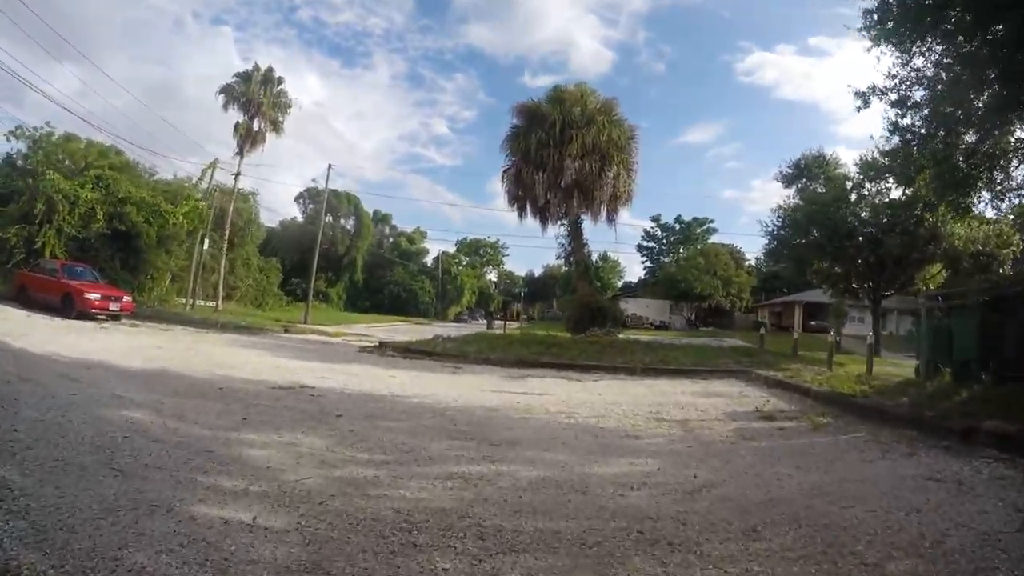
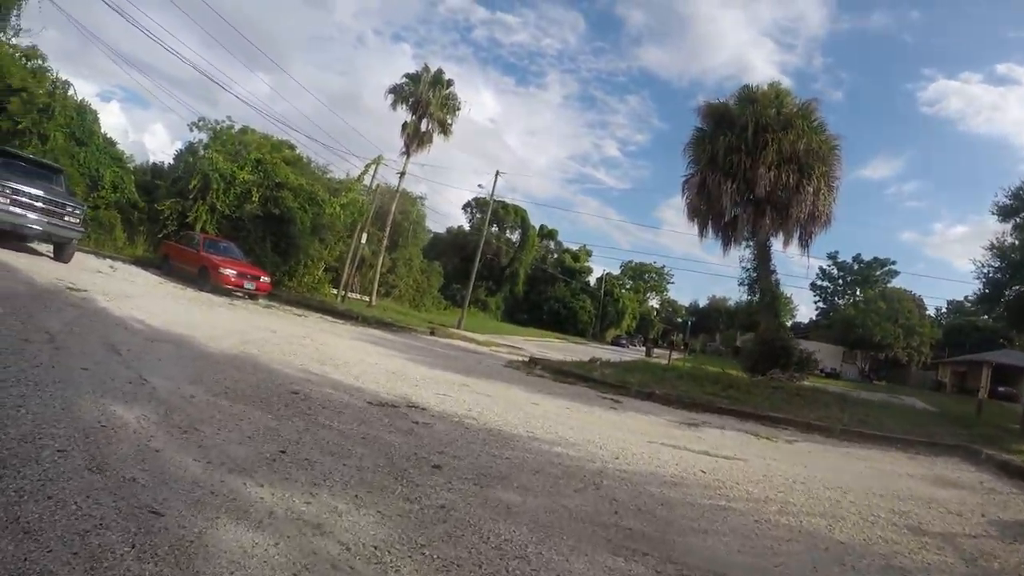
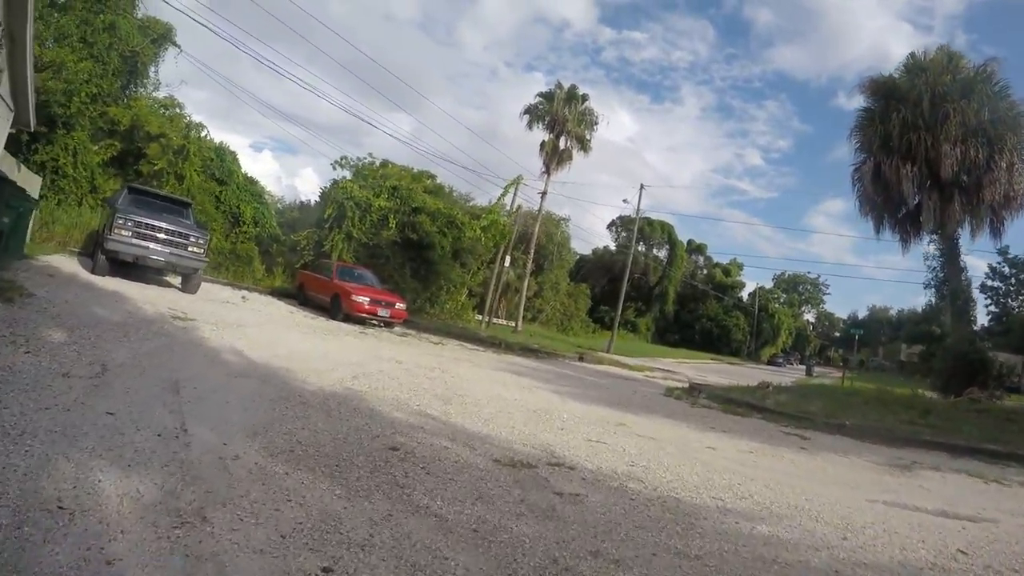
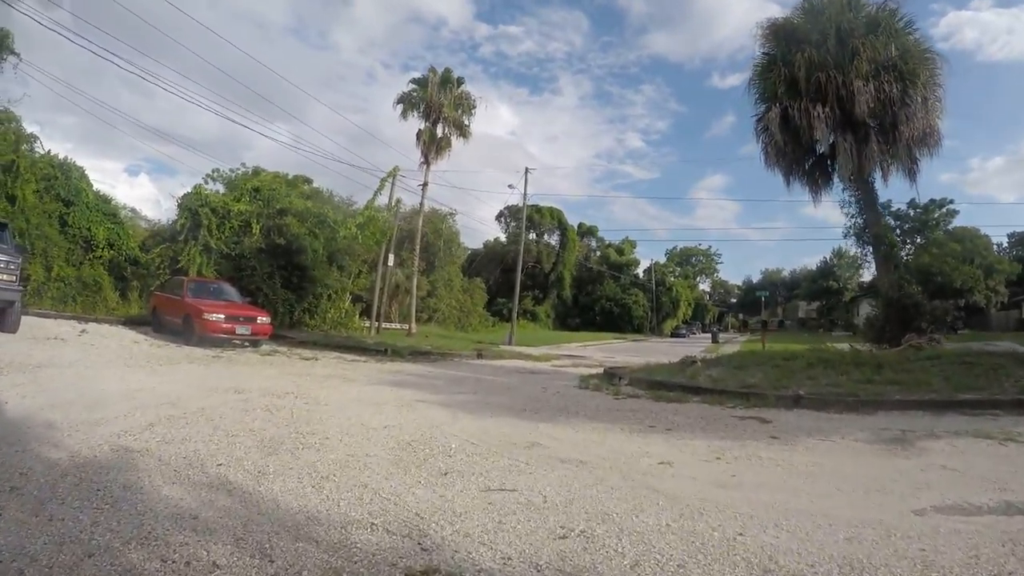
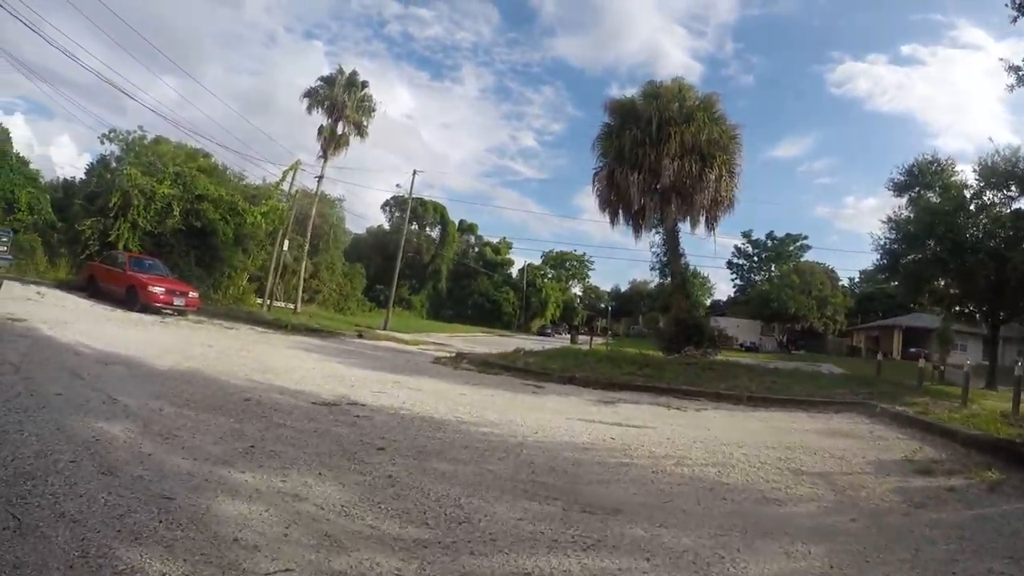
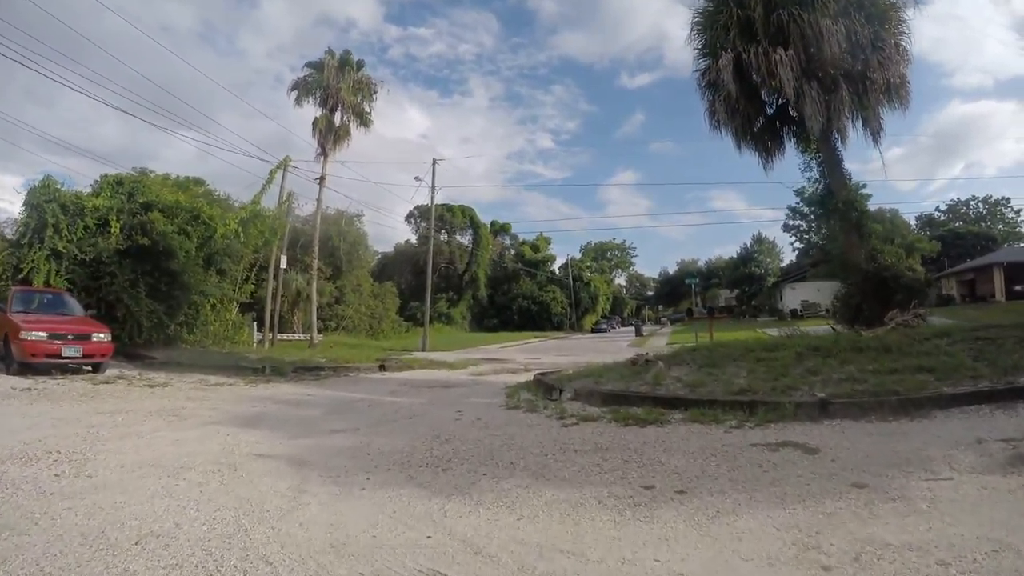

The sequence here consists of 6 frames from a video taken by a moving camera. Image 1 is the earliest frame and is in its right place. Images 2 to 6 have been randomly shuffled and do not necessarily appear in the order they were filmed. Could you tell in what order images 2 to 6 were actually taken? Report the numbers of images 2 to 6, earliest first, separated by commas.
5, 2, 3, 4, 6
